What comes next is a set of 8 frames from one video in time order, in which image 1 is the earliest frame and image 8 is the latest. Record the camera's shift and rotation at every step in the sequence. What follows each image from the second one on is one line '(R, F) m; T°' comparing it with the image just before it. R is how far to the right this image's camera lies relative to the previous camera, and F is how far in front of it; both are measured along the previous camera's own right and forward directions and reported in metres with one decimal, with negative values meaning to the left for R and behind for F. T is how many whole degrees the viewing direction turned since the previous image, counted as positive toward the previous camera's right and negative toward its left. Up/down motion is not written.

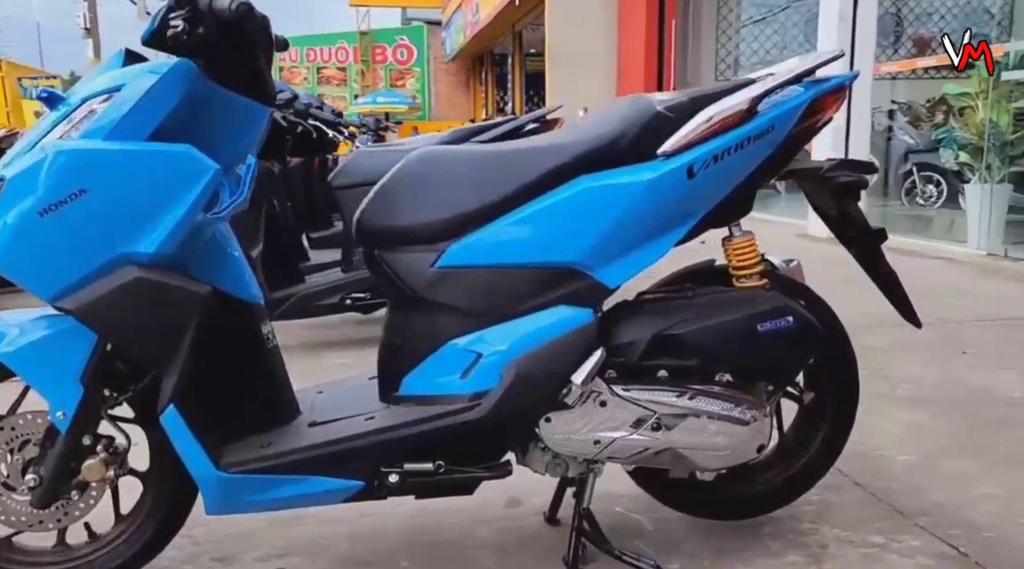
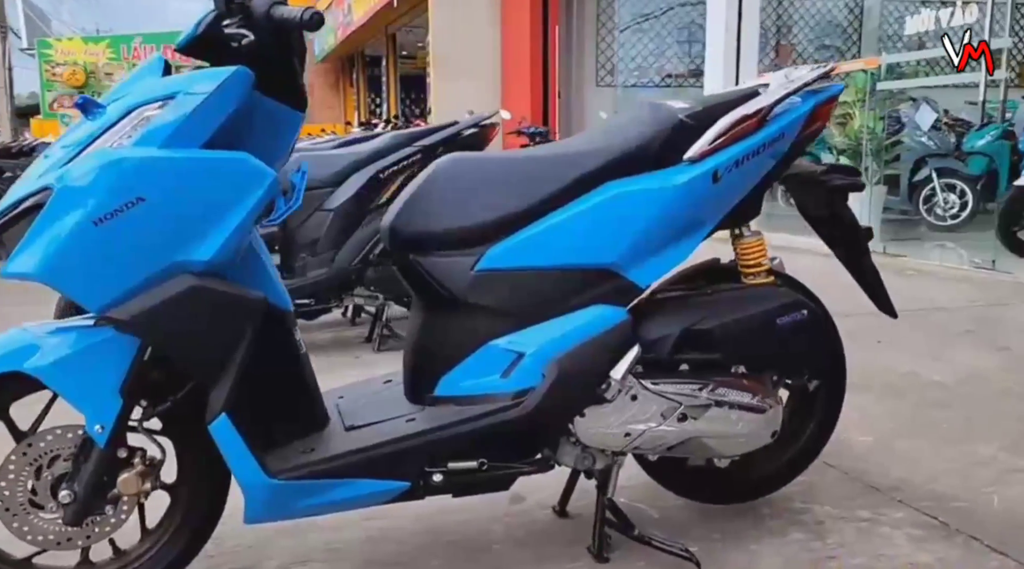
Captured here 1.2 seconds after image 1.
(-0.4, -0.1) m; +8°
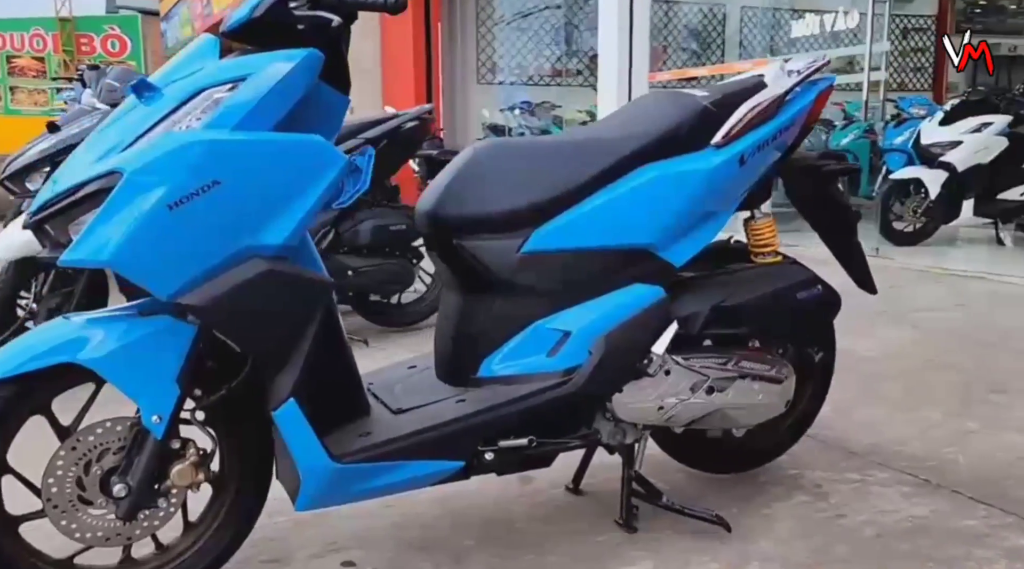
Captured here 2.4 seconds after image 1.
(-0.4, 0.0) m; +9°
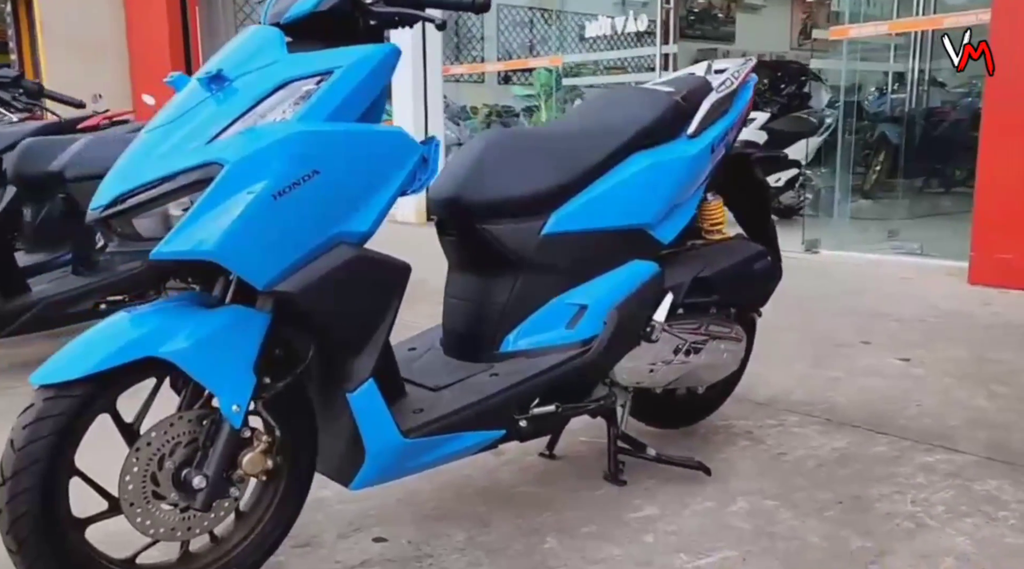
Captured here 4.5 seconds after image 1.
(-0.7, -0.1) m; +16°
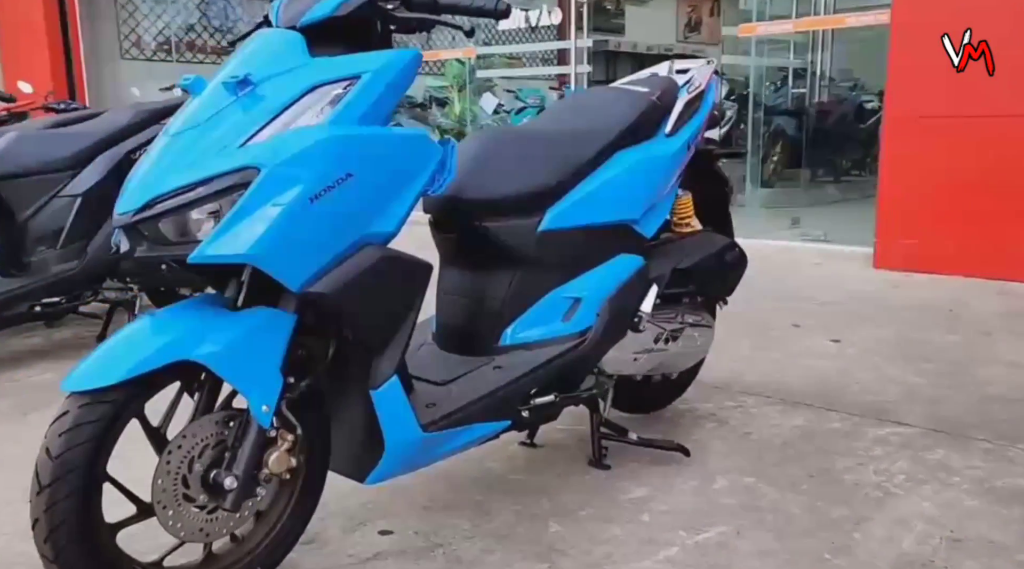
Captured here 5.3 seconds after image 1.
(-0.3, -0.1) m; +7°
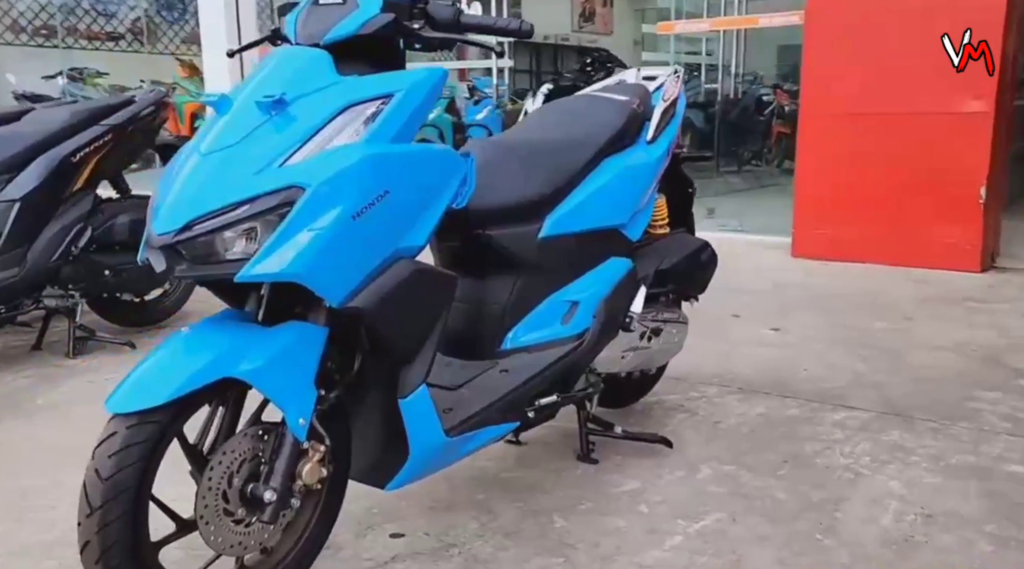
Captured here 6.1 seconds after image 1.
(-0.3, -0.1) m; +7°
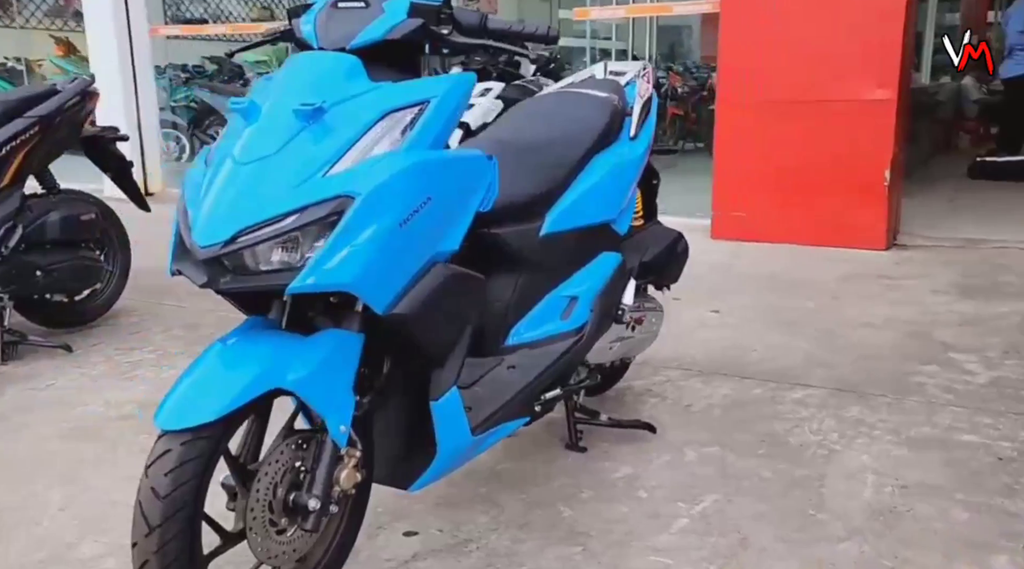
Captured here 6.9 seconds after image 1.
(-0.3, 0.0) m; +7°
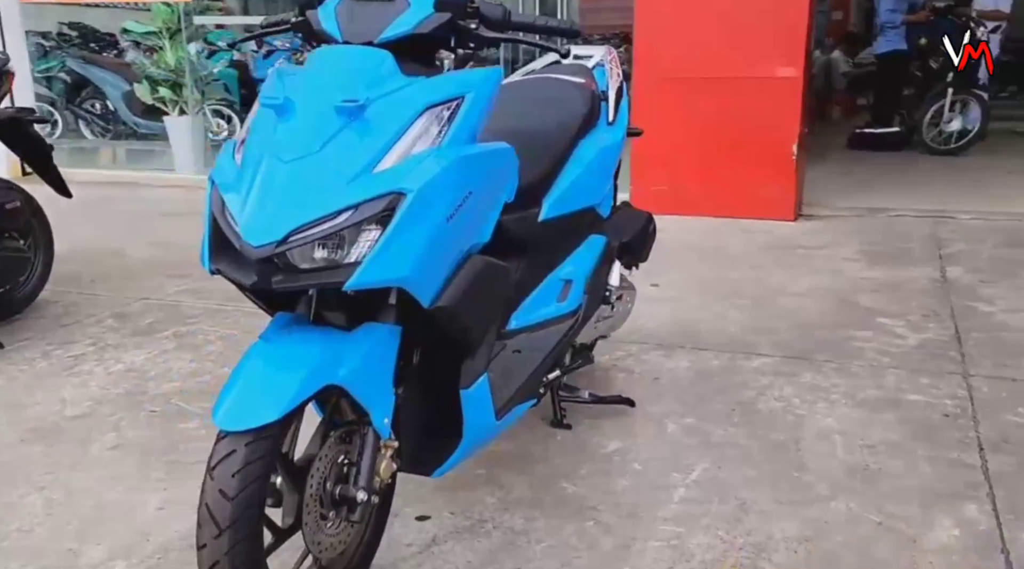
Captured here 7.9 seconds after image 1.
(-0.3, 0.0) m; +7°
